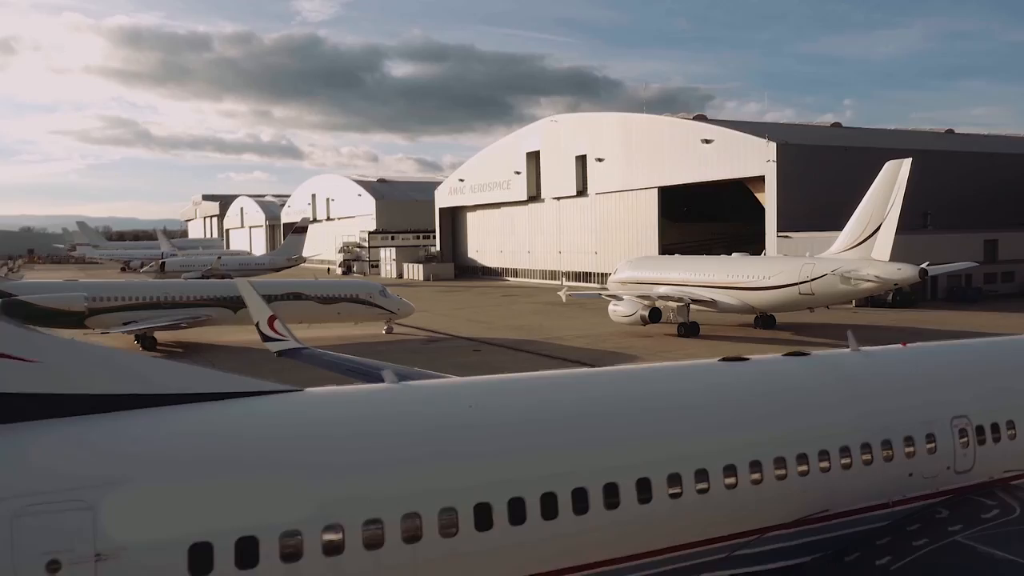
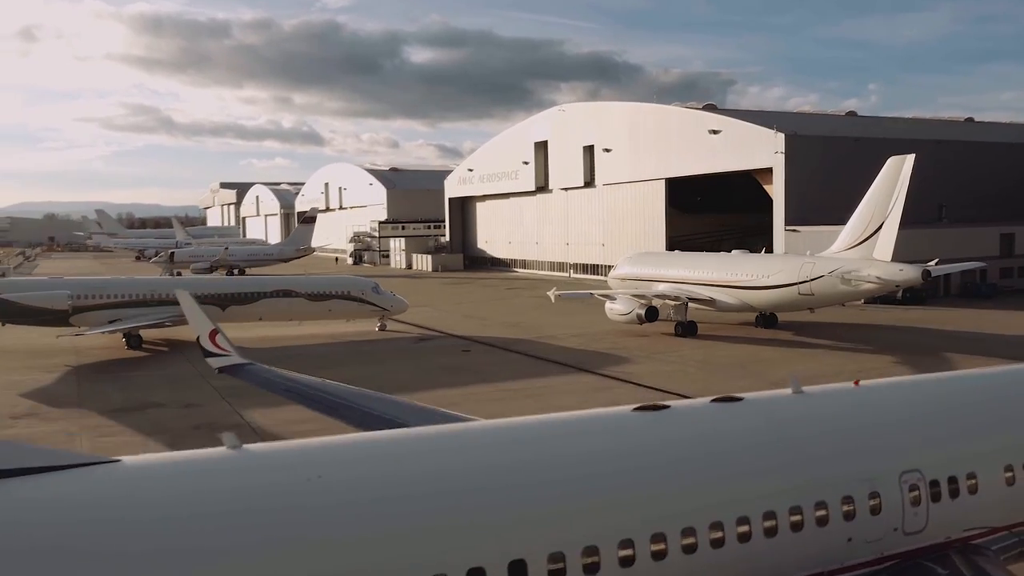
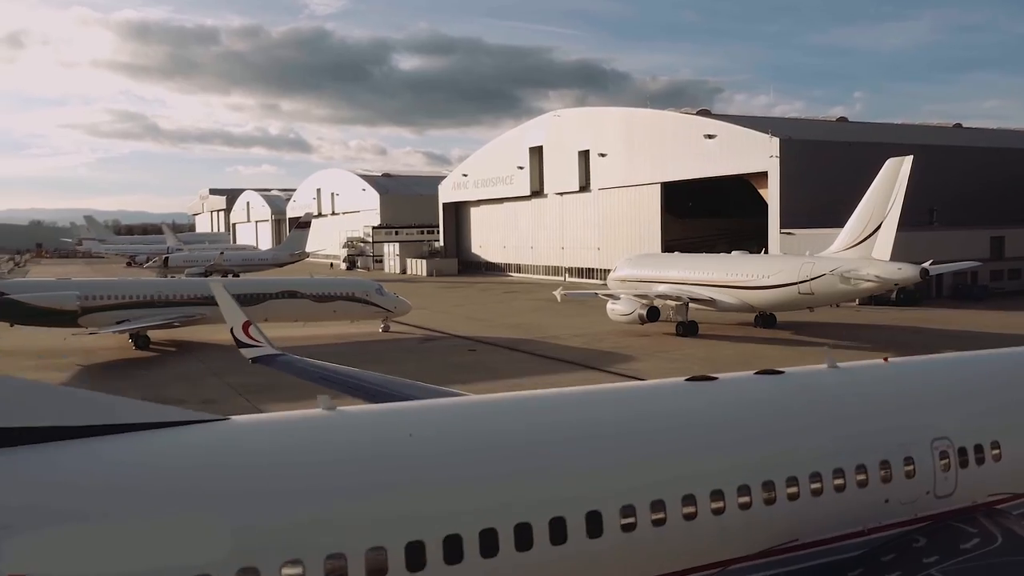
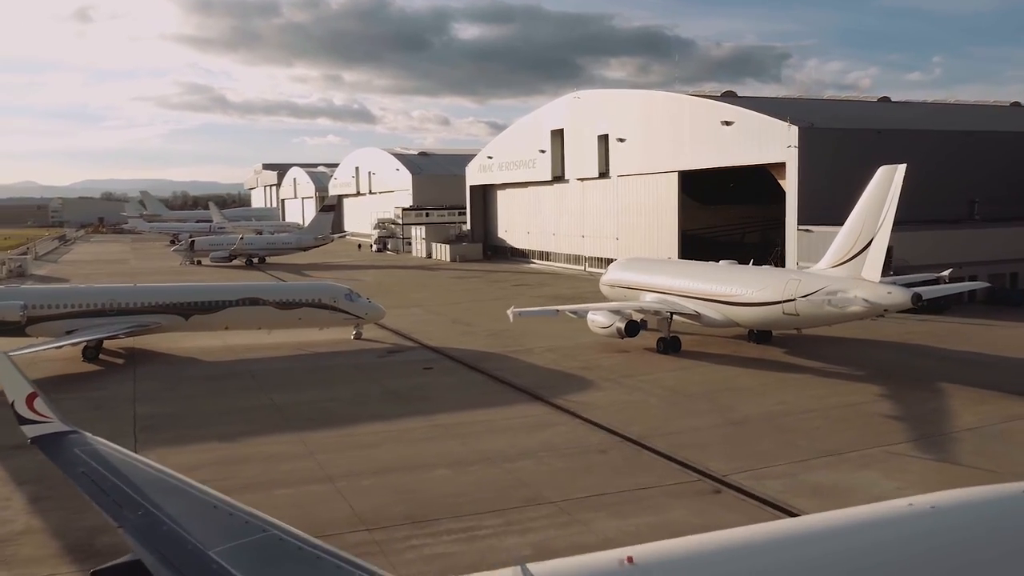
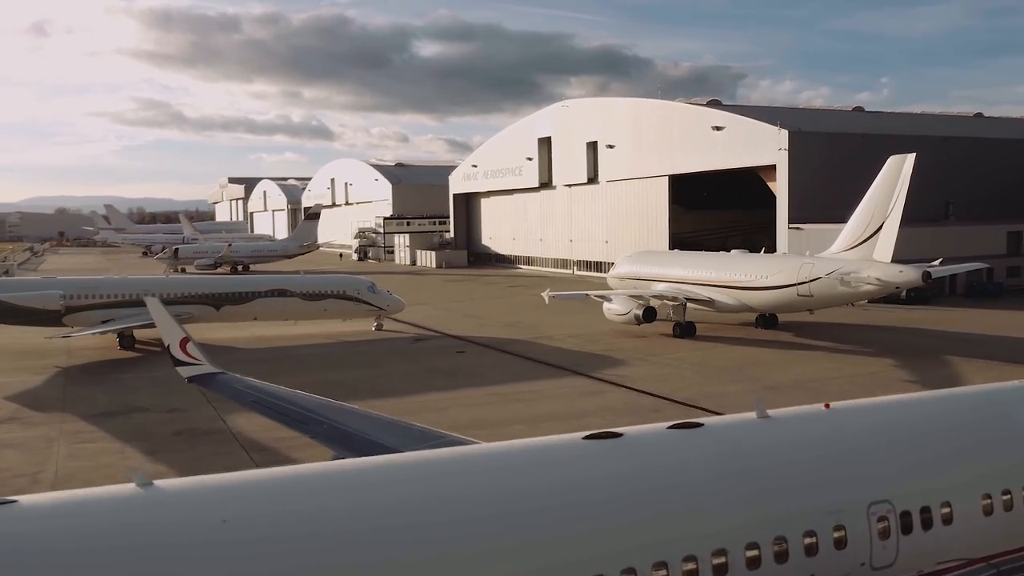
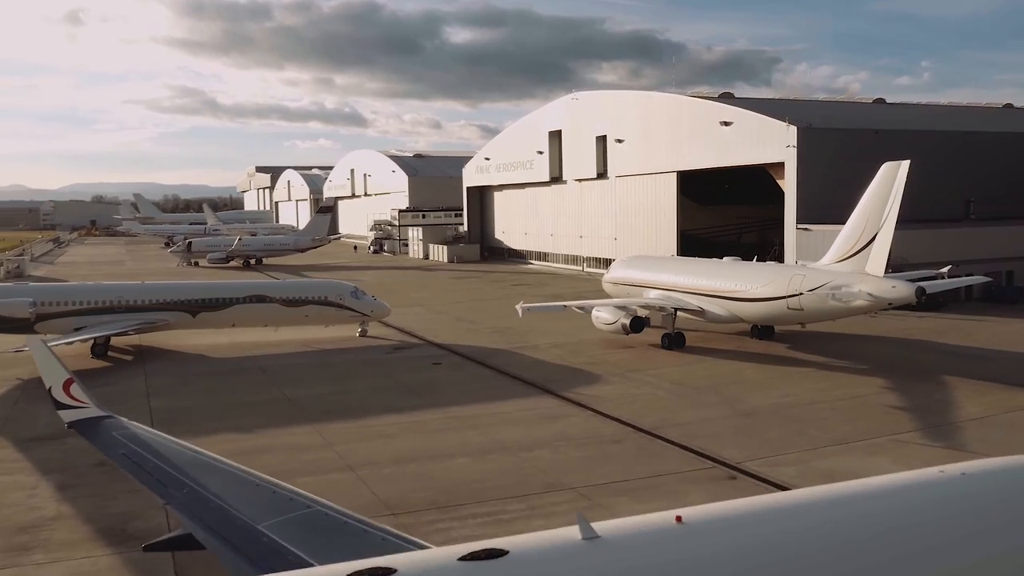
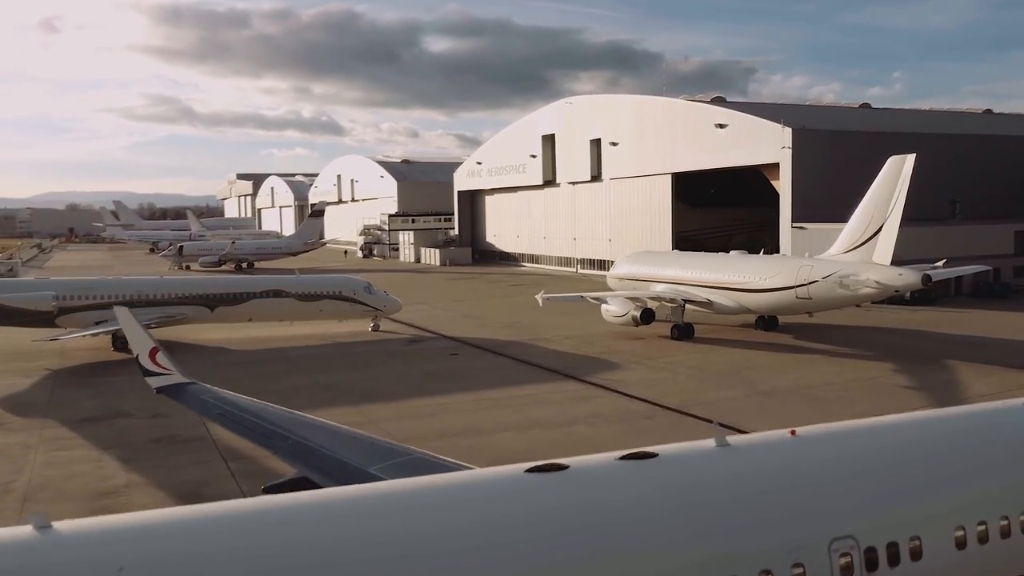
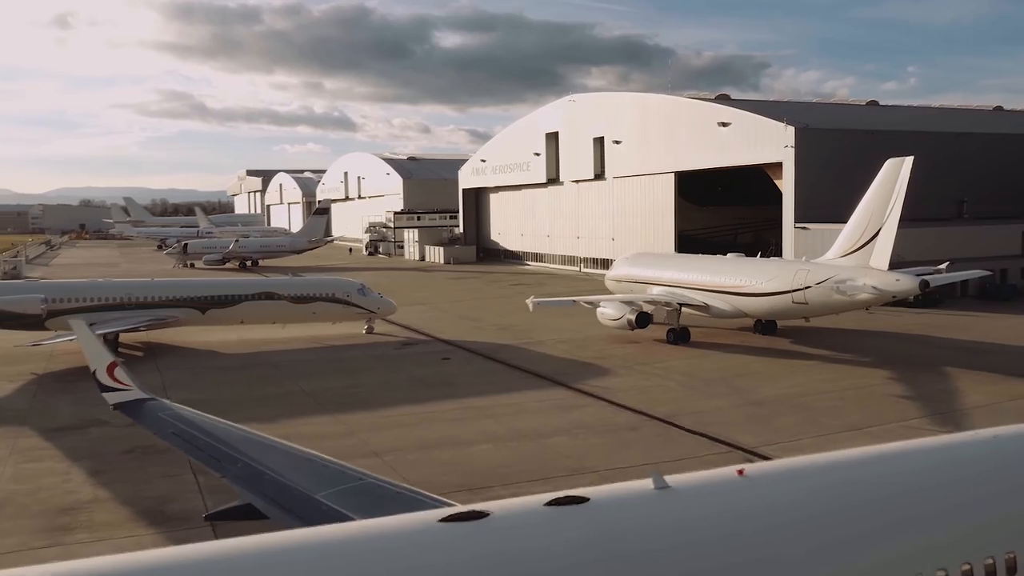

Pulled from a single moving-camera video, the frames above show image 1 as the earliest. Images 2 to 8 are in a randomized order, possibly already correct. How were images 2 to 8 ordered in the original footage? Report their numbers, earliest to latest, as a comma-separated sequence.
3, 2, 5, 7, 8, 6, 4
